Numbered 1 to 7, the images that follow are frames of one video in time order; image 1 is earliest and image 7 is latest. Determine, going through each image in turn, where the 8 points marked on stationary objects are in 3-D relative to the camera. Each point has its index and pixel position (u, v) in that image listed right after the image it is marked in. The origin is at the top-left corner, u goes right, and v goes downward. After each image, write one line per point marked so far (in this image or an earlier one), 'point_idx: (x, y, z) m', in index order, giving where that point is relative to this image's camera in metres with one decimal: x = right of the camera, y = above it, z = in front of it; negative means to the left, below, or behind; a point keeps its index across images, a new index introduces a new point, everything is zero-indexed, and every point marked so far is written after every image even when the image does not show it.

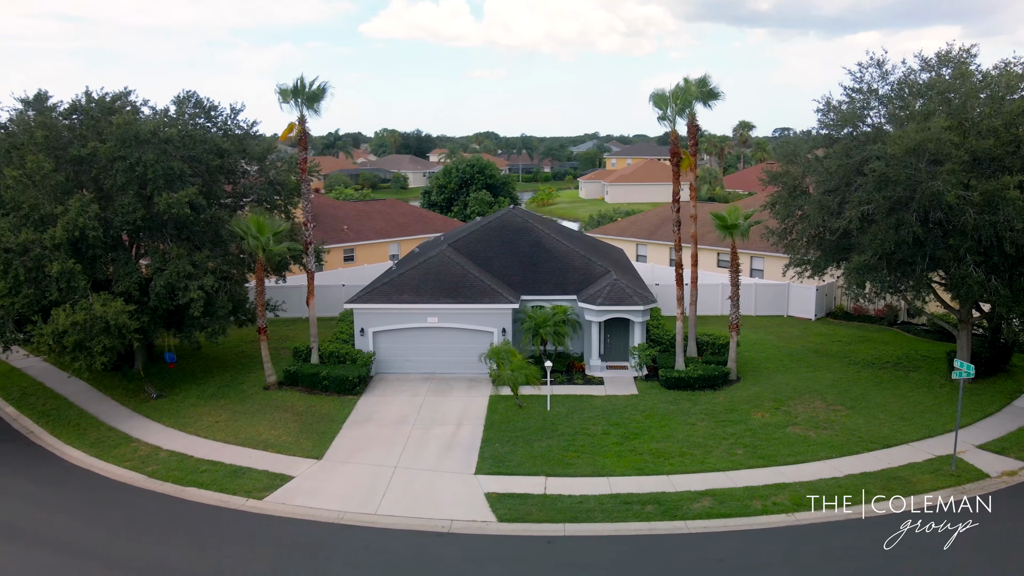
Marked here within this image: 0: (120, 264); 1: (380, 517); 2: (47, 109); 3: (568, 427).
0: (-8.9, +0.6, +18.1) m
1: (-2.3, -3.9, +13.6) m
2: (-11.4, +4.5, +19.4) m
3: (+1.2, -3.0, +17.0) m
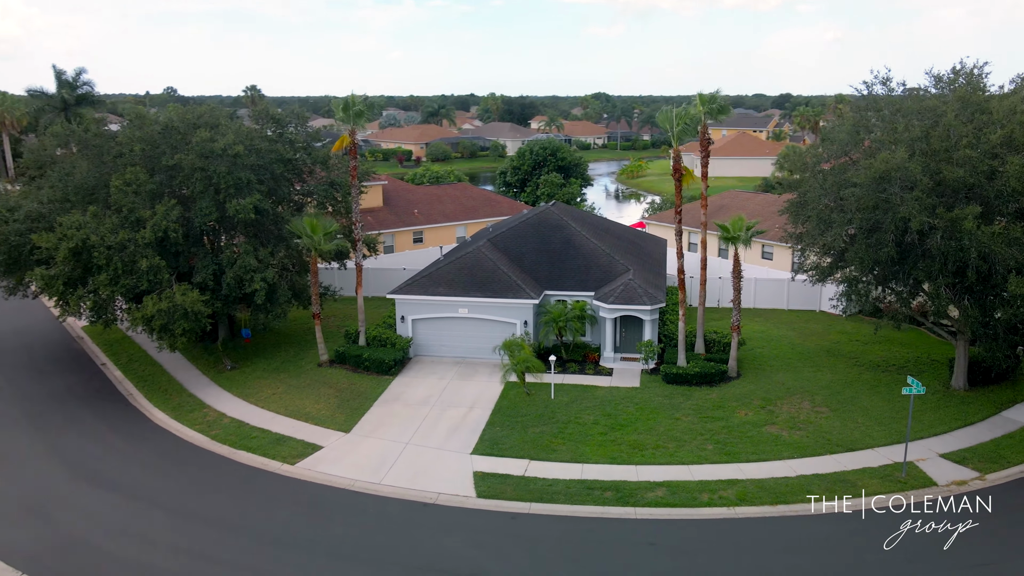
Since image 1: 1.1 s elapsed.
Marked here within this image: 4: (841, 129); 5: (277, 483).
0: (-8.5, +0.8, +21.6) m
1: (-2.7, -4.1, +16.4) m
2: (-10.6, +4.9, +23.0) m
3: (+1.3, -3.1, +19.3) m
4: (+8.3, +4.0, +20.0) m
5: (-4.9, -4.1, +16.8) m
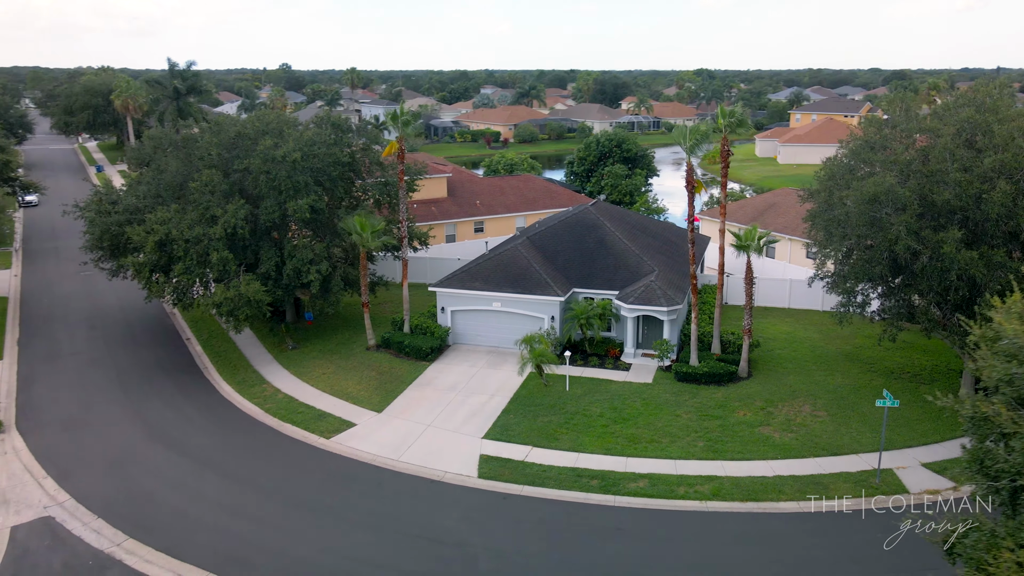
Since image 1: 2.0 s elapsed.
0: (-7.6, +1.1, +24.4) m
1: (-2.7, -4.1, +18.8) m
2: (-9.5, +5.3, +26.0) m
3: (+1.6, -3.1, +21.0) m
4: (+8.9, +3.7, +20.6) m
5: (-4.9, -4.1, +19.4) m
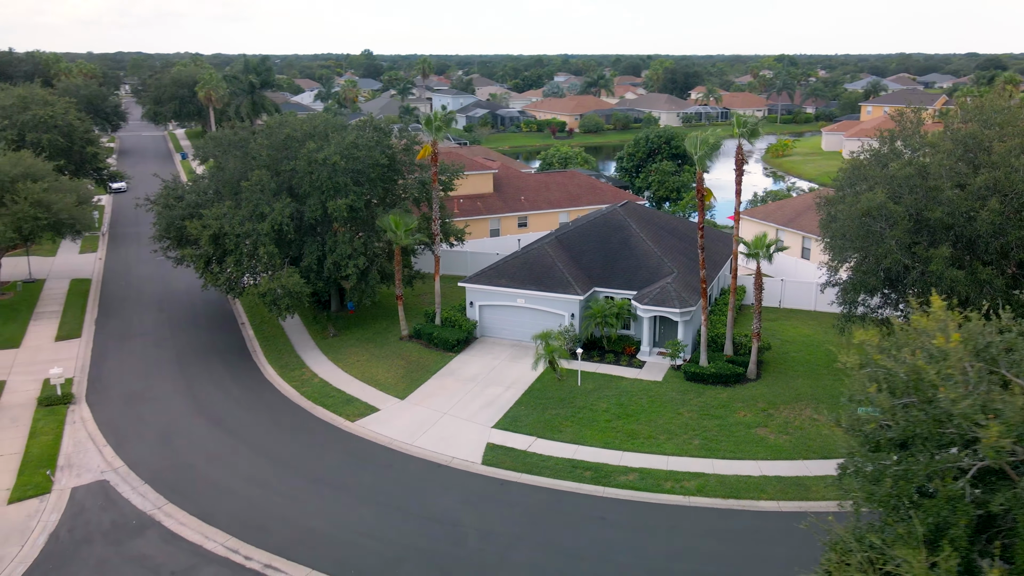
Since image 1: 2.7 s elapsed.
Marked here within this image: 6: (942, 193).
0: (-6.8, +1.4, +26.5) m
1: (-2.6, -4.1, +20.5) m
2: (-8.4, +5.7, +28.1) m
3: (+2.0, -3.2, +22.3) m
4: (+9.3, +3.5, +21.0) m
5: (-4.7, -4.0, +21.3) m
6: (+9.6, +2.1, +18.0) m
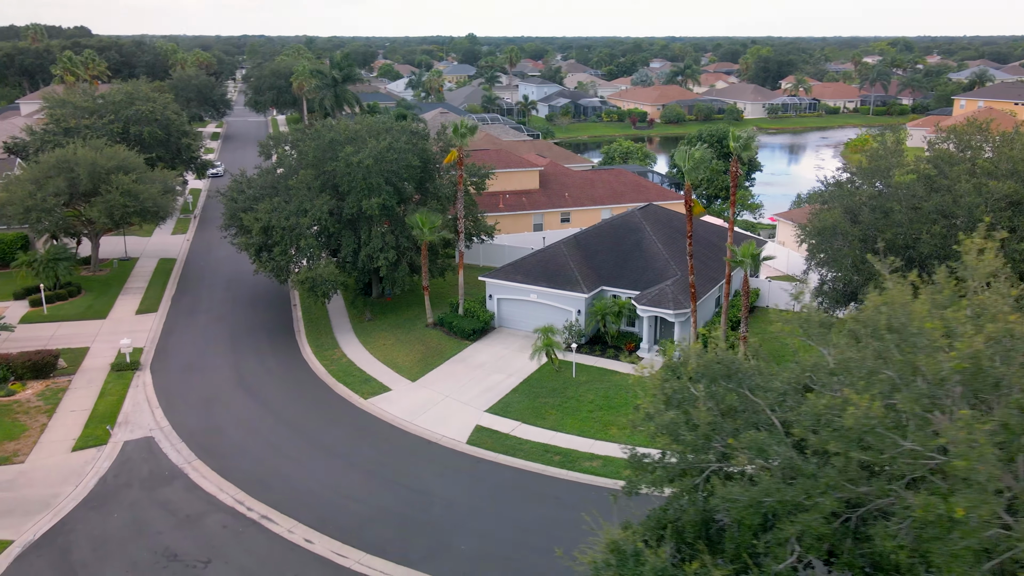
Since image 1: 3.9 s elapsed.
0: (-6.2, +1.8, +29.4) m
1: (-2.9, -4.0, +23.1) m
2: (-7.4, +6.2, +31.1) m
3: (+1.8, -3.2, +24.2) m
4: (+9.2, +3.2, +21.9) m
5: (-4.9, -3.7, +24.2) m
6: (+9.0, +1.7, +18.9) m
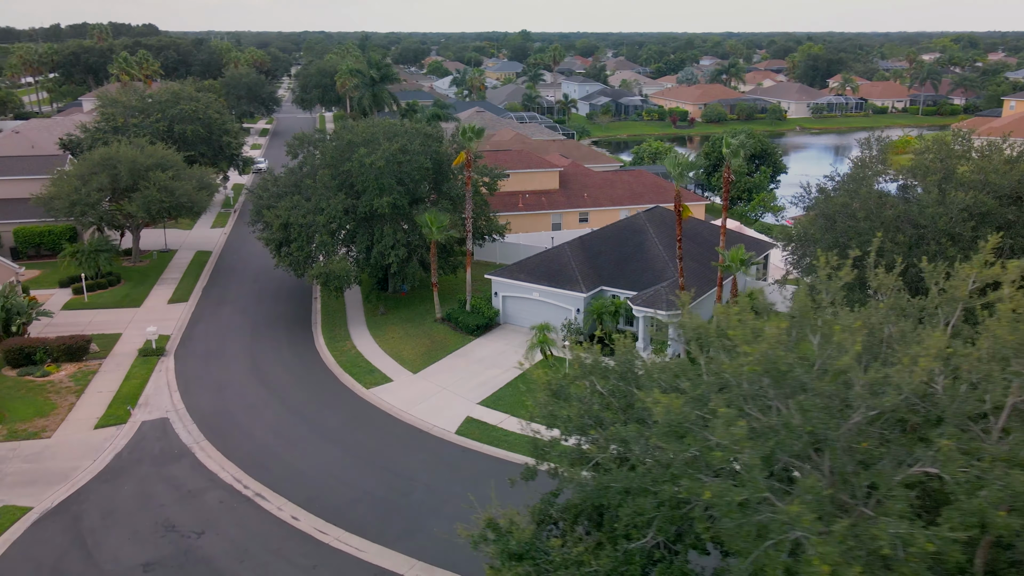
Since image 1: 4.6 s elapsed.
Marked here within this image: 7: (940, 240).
0: (-5.9, +2.0, +30.8) m
1: (-3.2, -3.9, +24.3) m
2: (-6.9, +6.4, +32.6) m
3: (+1.6, -3.2, +25.2) m
4: (+8.9, +3.0, +22.3) m
5: (-5.1, -3.6, +25.6) m
6: (+8.5, +1.6, +19.3) m
7: (+9.8, +1.1, +18.2) m
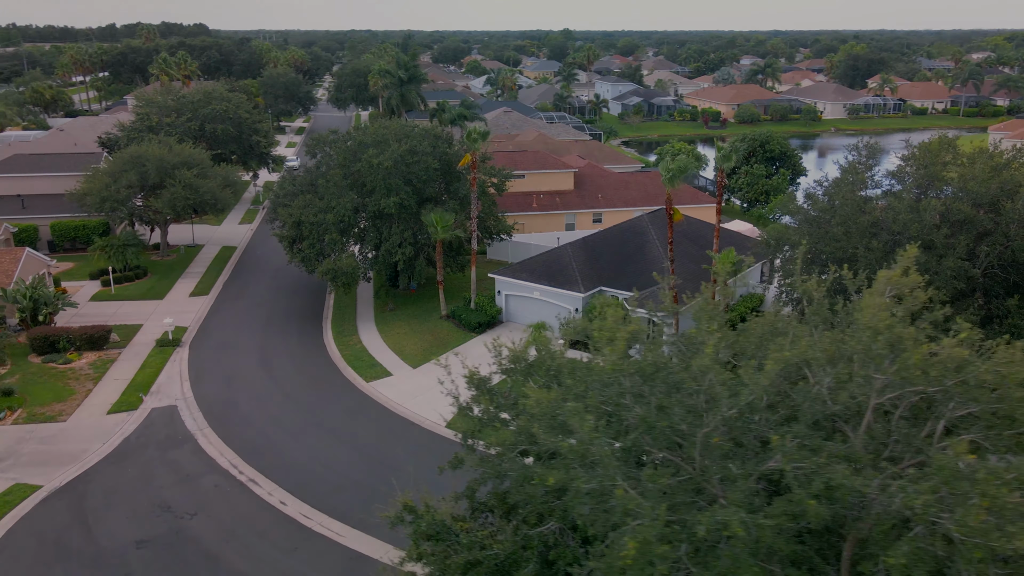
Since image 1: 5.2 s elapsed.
0: (-5.7, +2.1, +31.8) m
1: (-3.5, -3.8, +25.2) m
2: (-6.6, +6.6, +33.6) m
3: (+1.4, -3.2, +25.7) m
4: (+8.6, +2.9, +22.4) m
5: (-5.3, -3.5, +26.5) m
6: (+8.0, +1.5, +19.5) m
7: (+9.2, +1.0, +18.3) m
